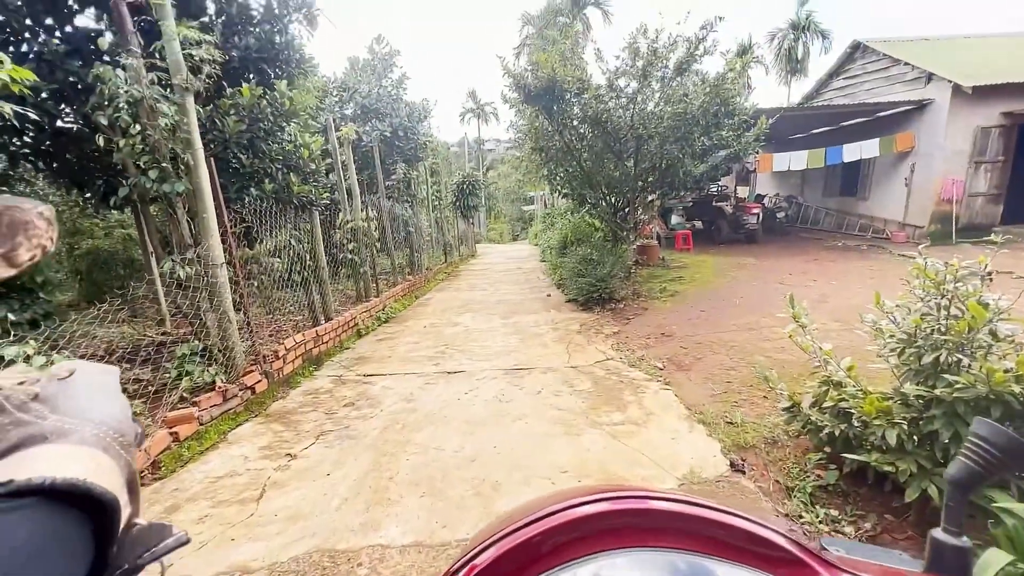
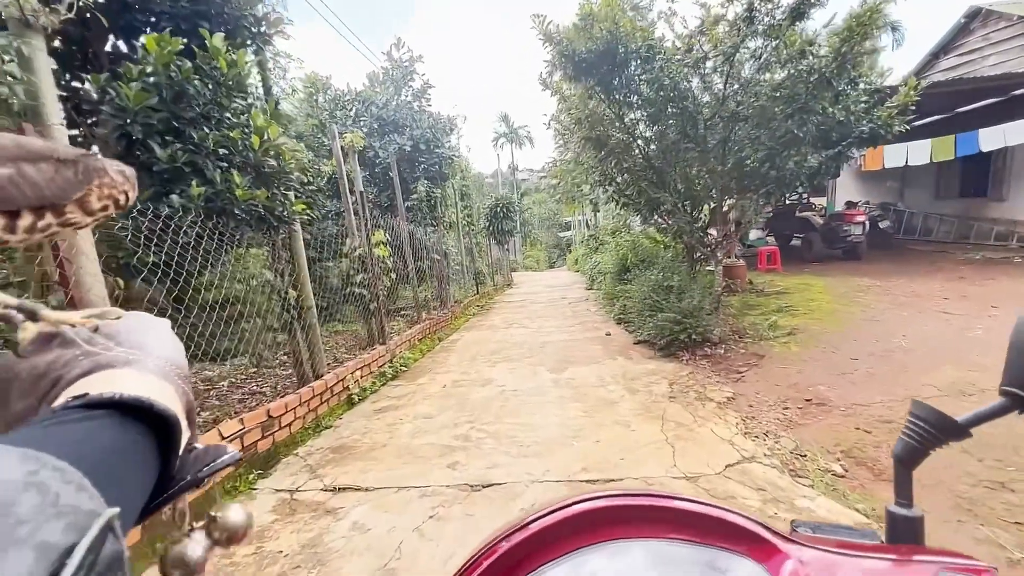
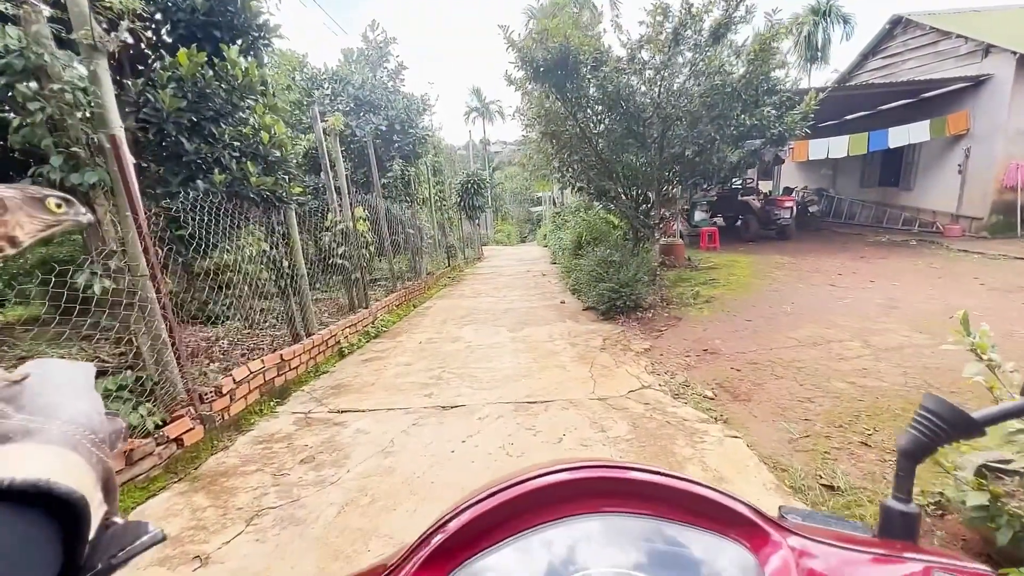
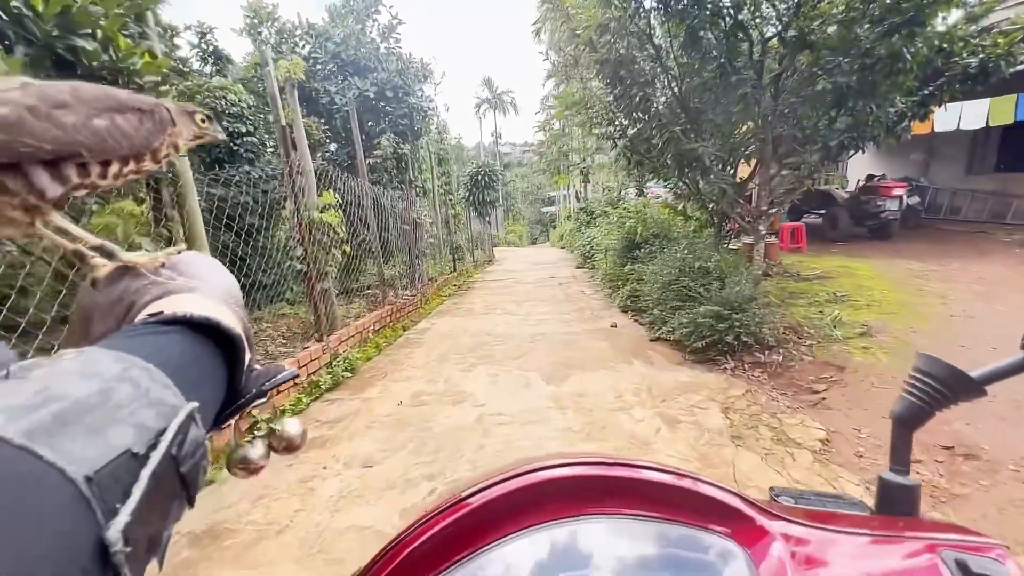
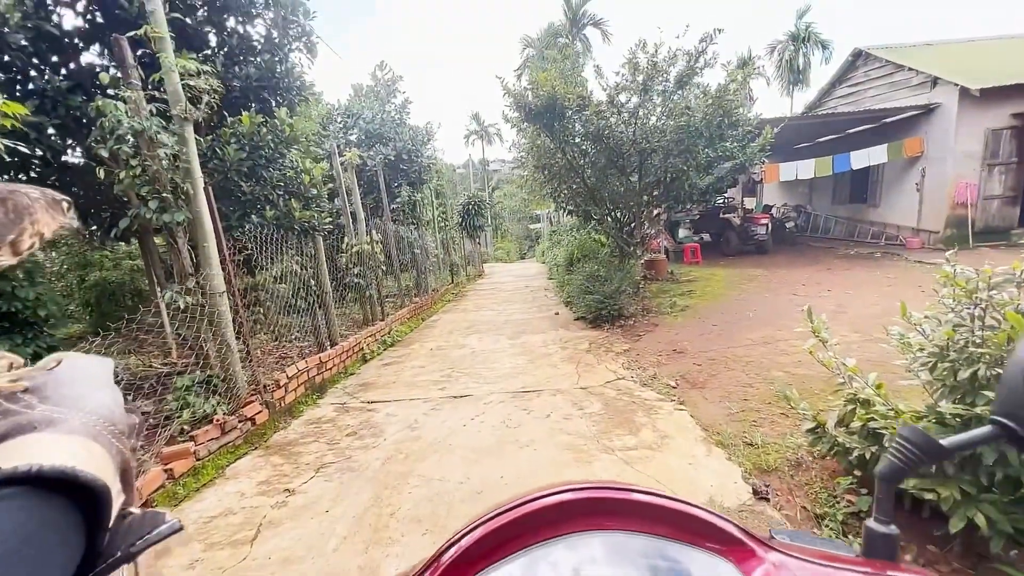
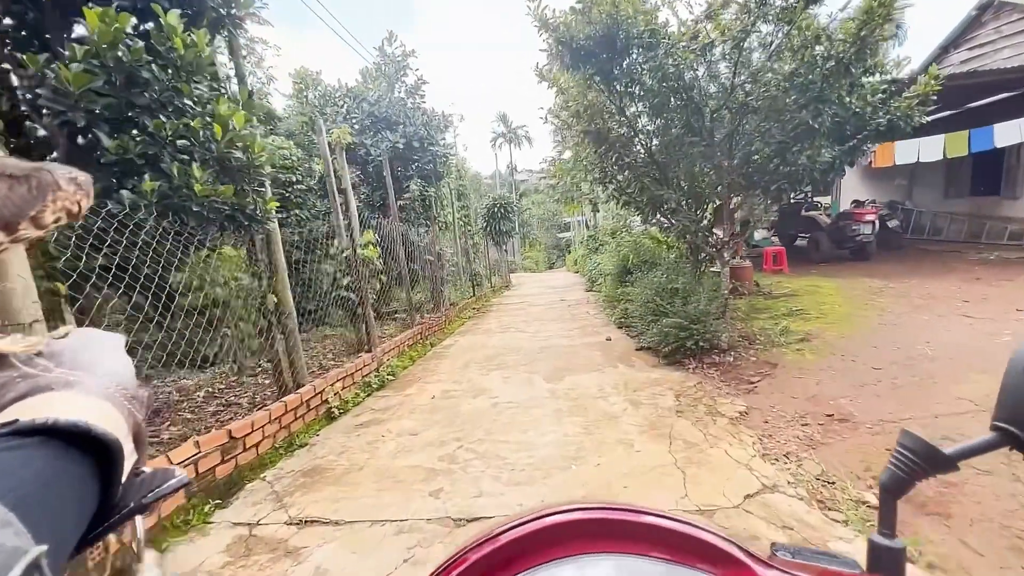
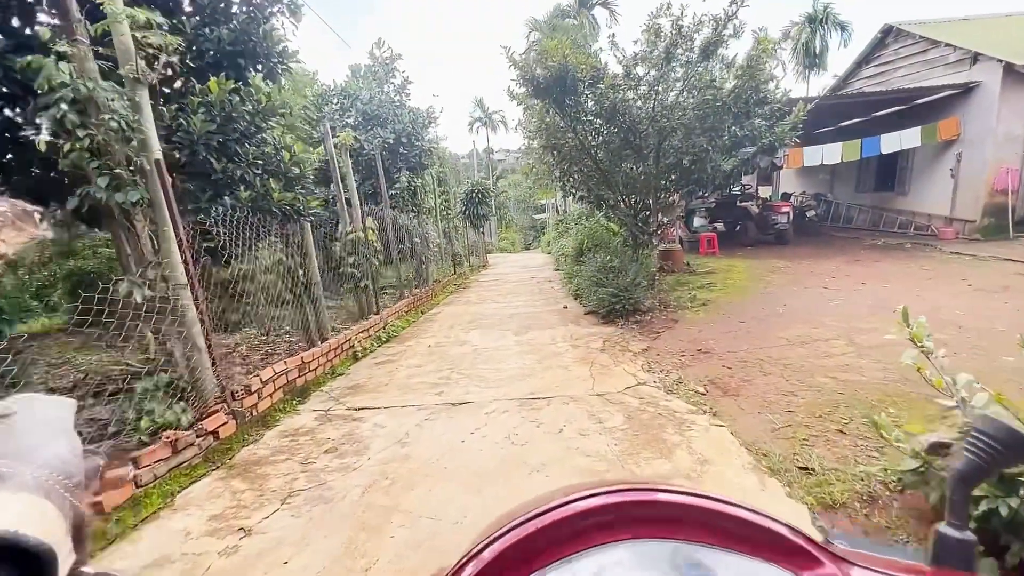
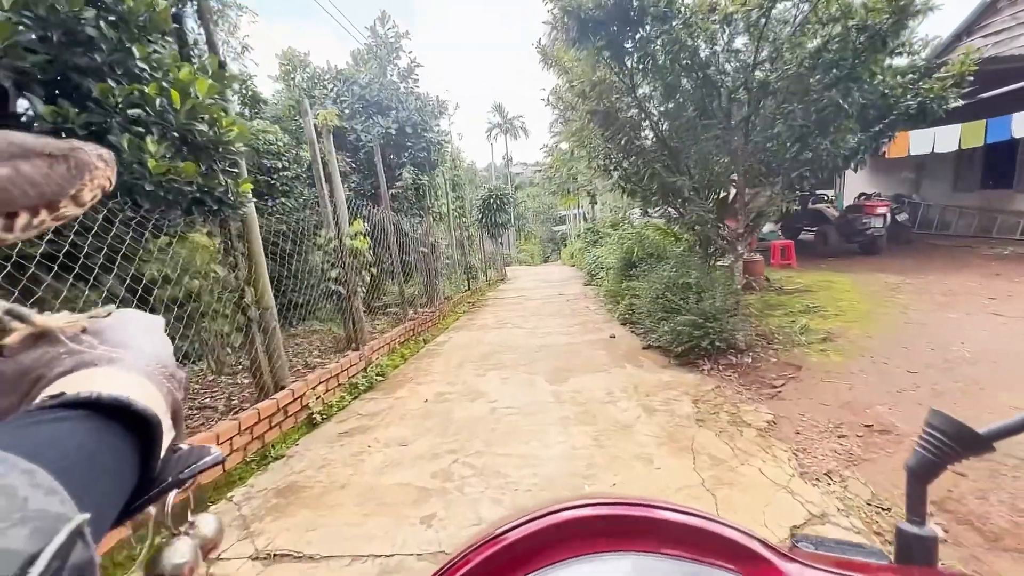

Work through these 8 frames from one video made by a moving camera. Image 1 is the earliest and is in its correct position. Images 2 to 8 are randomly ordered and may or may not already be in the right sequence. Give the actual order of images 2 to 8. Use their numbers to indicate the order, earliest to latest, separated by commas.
5, 7, 3, 2, 6, 8, 4
